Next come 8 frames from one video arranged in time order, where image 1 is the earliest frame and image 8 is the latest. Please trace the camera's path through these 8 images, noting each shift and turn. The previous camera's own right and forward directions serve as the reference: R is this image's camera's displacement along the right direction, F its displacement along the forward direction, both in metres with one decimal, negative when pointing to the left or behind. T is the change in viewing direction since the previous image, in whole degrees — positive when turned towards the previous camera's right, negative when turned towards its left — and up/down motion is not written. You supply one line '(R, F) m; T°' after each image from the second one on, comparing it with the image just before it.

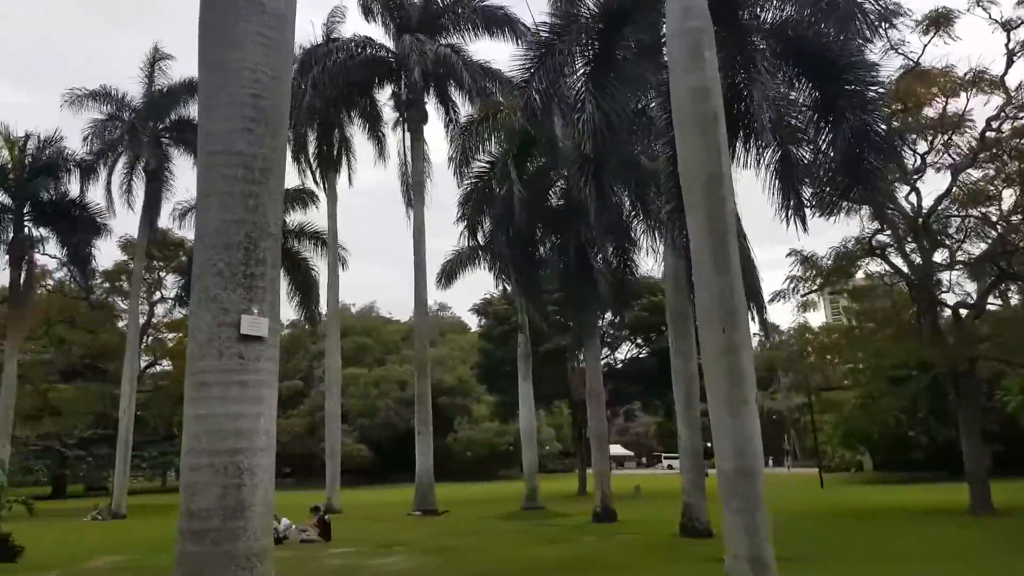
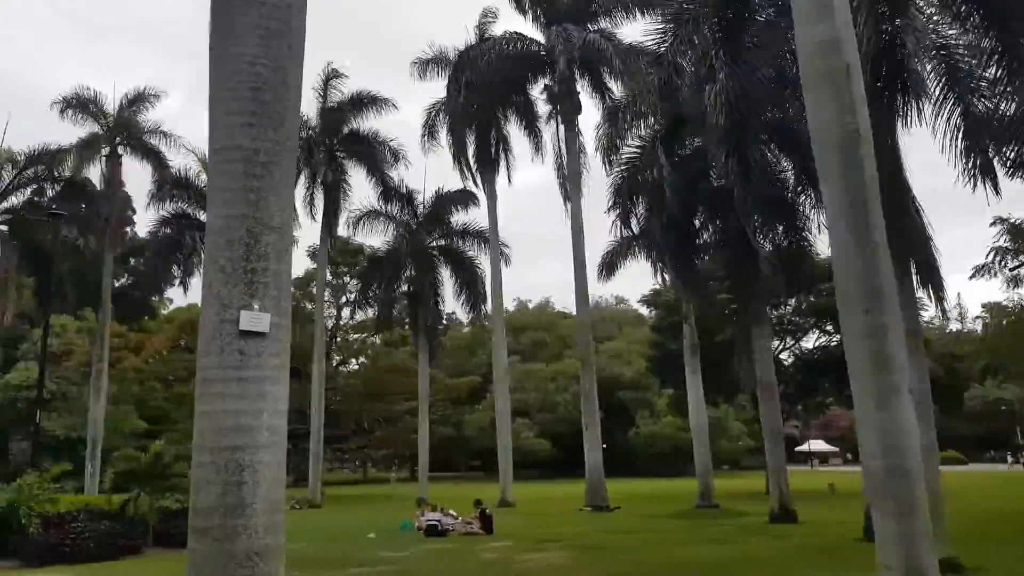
(+0.9, +0.5) m; -13°
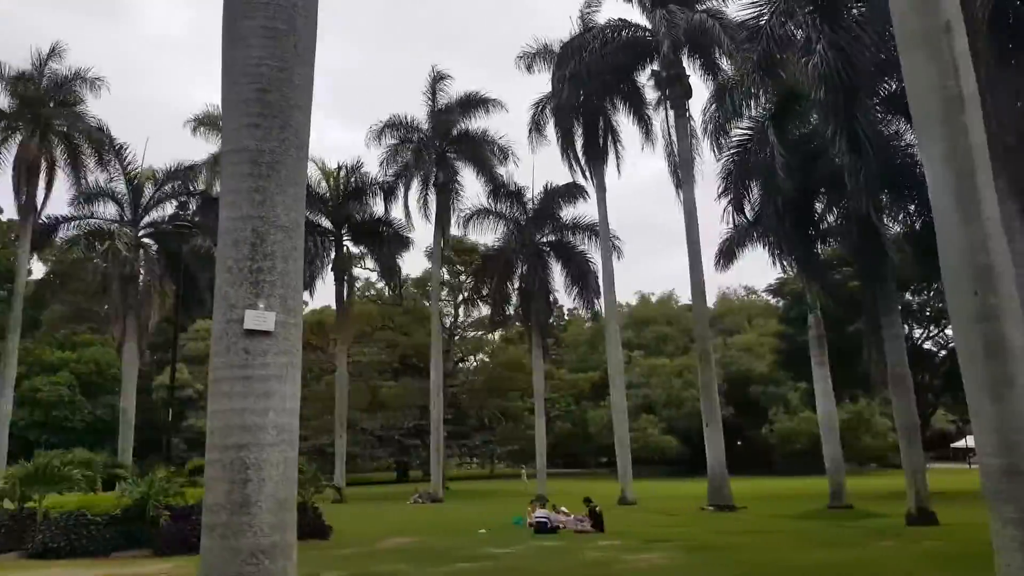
(+0.6, +0.2) m; -9°
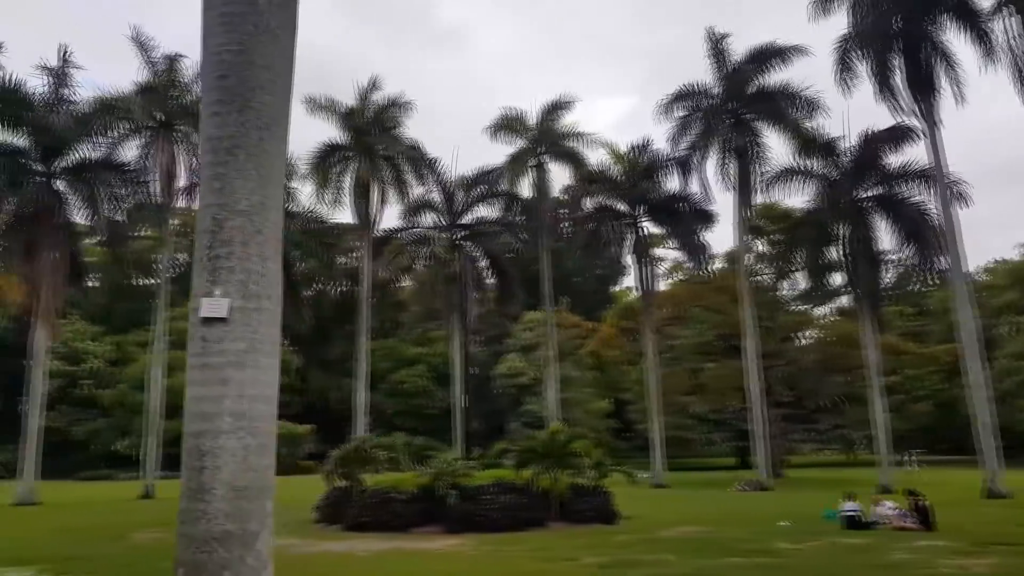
(+1.8, +1.0) m; -25°
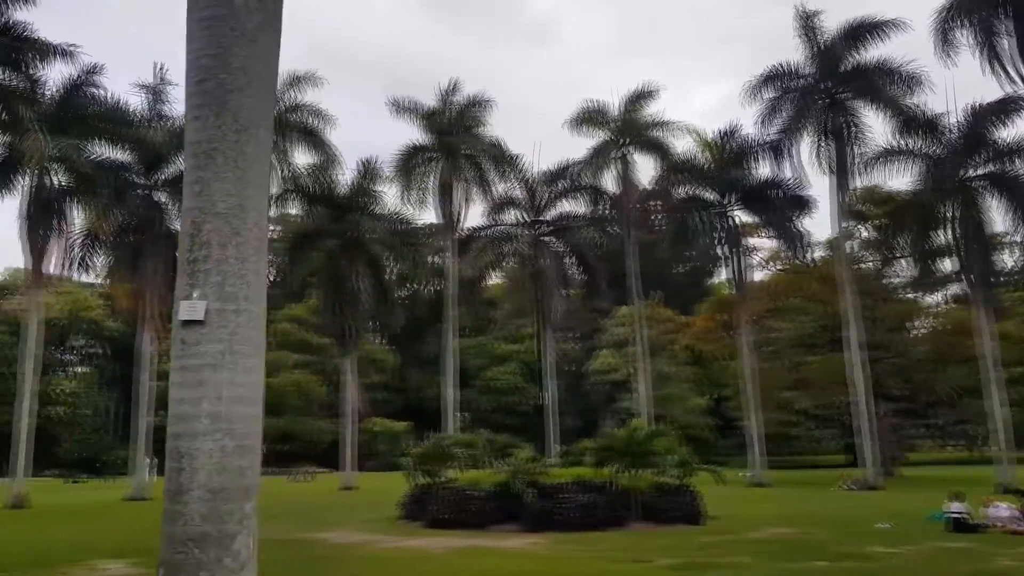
(+0.6, +0.2) m; -7°
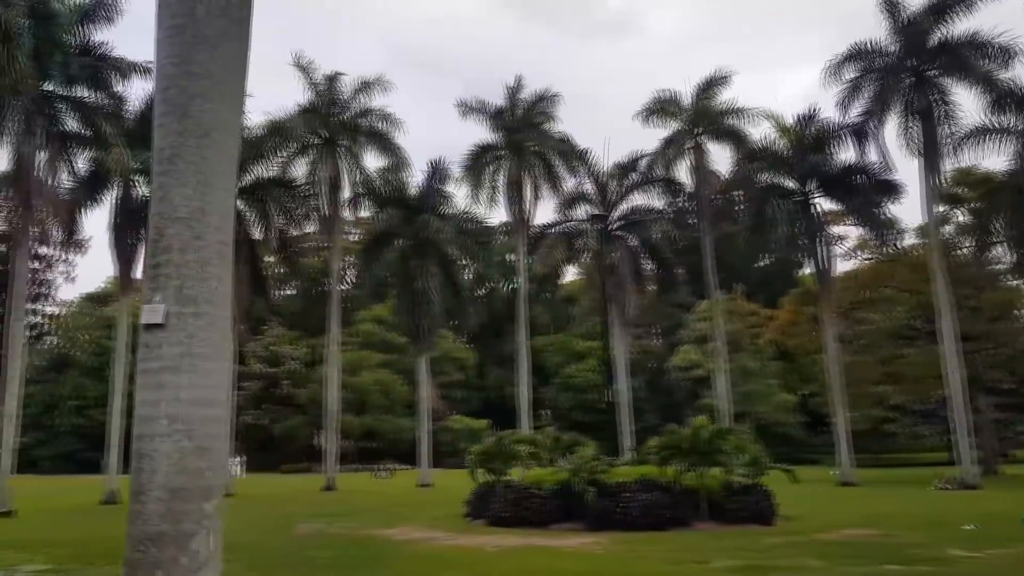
(+0.7, +0.1) m; -6°
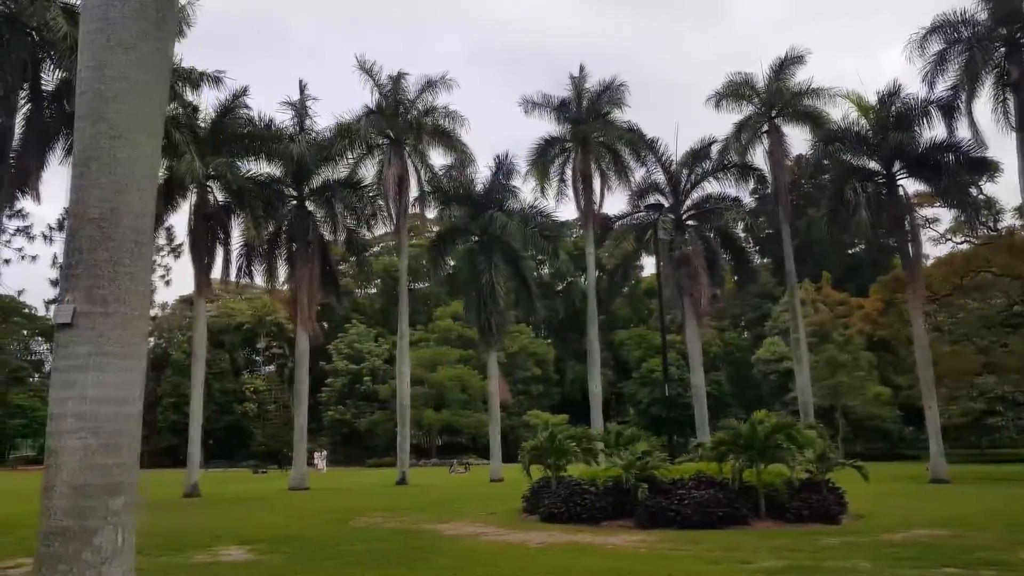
(+1.0, +0.2) m; -7°
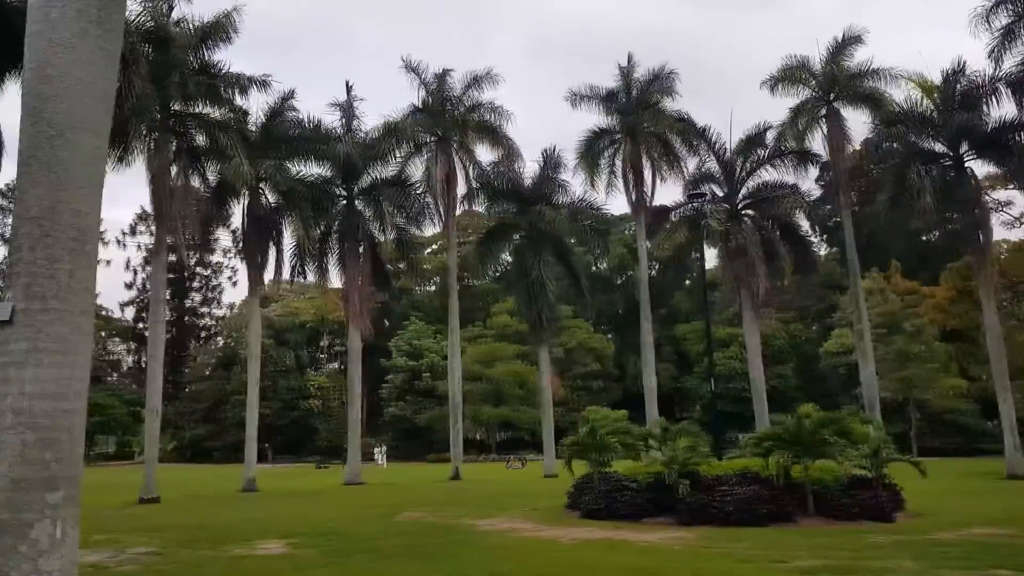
(+0.7, +0.2) m; -5°
